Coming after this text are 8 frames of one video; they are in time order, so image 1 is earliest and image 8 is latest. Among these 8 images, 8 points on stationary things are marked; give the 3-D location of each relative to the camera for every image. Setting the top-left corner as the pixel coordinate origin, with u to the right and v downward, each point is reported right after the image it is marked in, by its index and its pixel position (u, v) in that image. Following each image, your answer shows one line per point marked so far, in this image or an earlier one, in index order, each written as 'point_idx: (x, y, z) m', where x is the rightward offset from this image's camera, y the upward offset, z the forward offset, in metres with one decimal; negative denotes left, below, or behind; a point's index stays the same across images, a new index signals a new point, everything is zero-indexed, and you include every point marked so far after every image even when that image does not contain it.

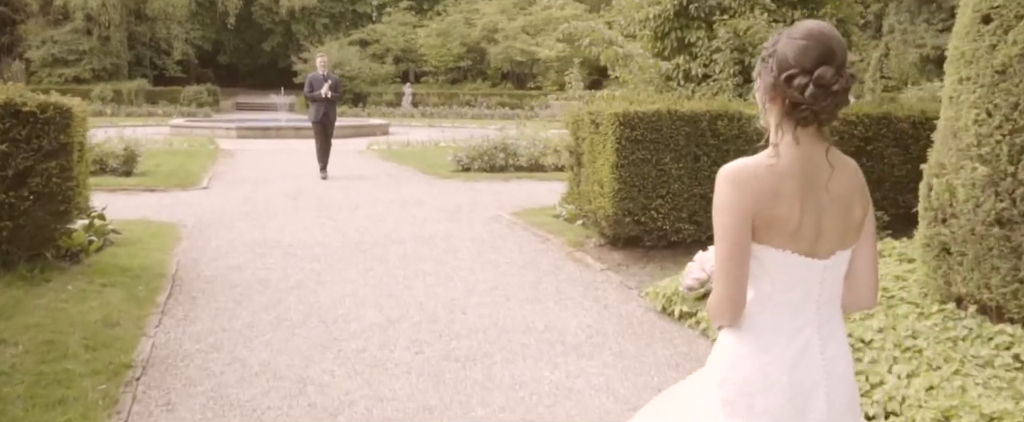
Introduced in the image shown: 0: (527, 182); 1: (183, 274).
0: (+0.2, +0.5, +12.3) m
1: (-2.8, -0.5, +6.3) m
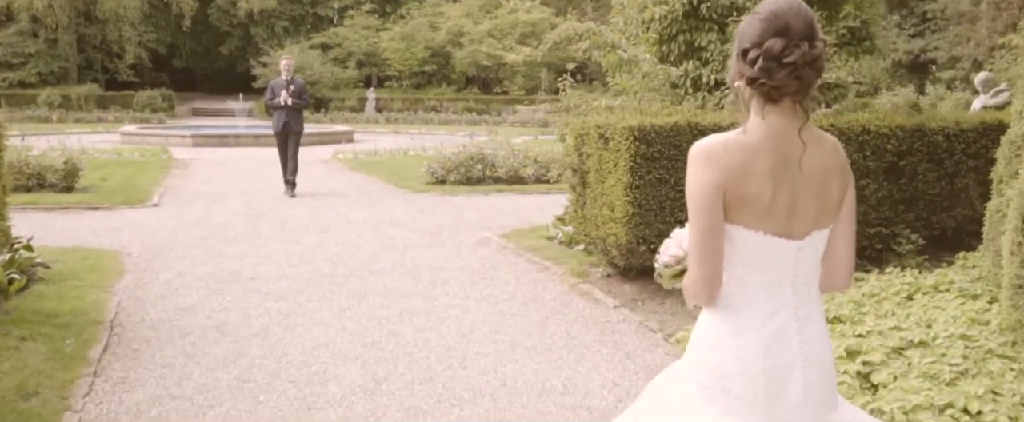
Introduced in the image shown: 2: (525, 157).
0: (-0.1, +0.2, +11.5) m
1: (-2.8, -0.8, +5.3) m
2: (+0.2, +1.0, +13.3) m
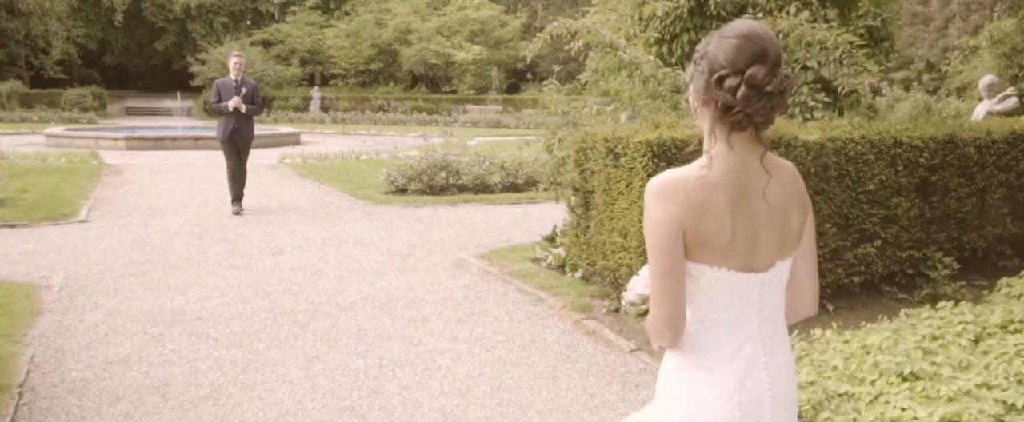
0: (-0.5, 0.0, +10.6) m
1: (-2.7, -1.0, +4.3) m
2: (-0.3, +0.8, +12.5) m
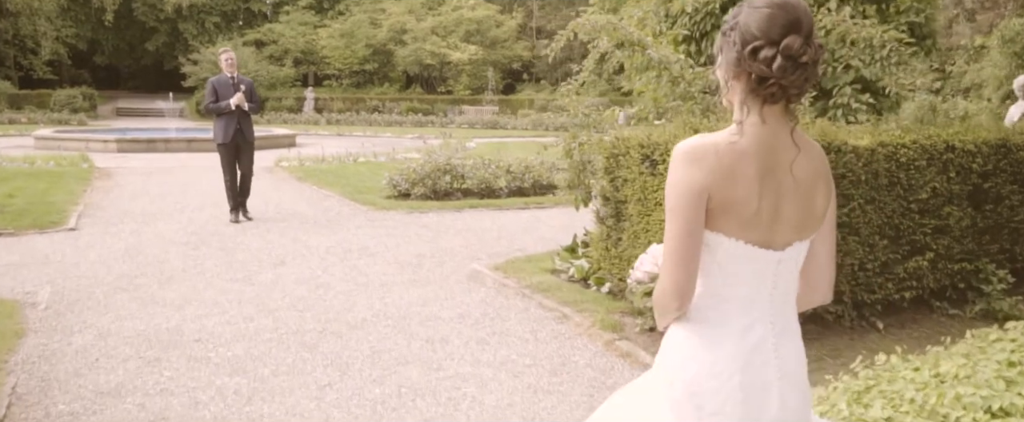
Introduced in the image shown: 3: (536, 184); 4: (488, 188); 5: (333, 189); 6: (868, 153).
0: (-0.4, 0.0, +10.2) m
1: (-2.6, -1.1, +3.9) m
2: (-0.2, +0.7, +12.1) m
3: (+0.4, +0.4, +12.2) m
4: (-0.4, +0.4, +11.8) m
5: (-3.0, +0.4, +12.7) m
6: (+2.3, +0.4, +4.8) m
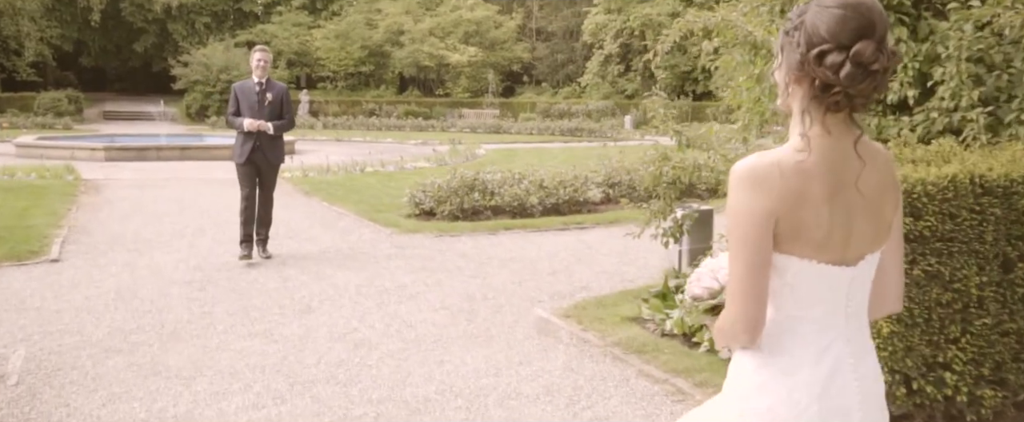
0: (+0.1, -0.3, +9.1) m
1: (-2.0, -1.3, +2.7) m
2: (+0.2, +0.4, +11.0) m
3: (+0.9, +0.2, +11.0) m
4: (+0.1, +0.1, +10.6) m
5: (-2.6, +0.1, +11.5) m
6: (+2.9, +0.1, +3.7) m
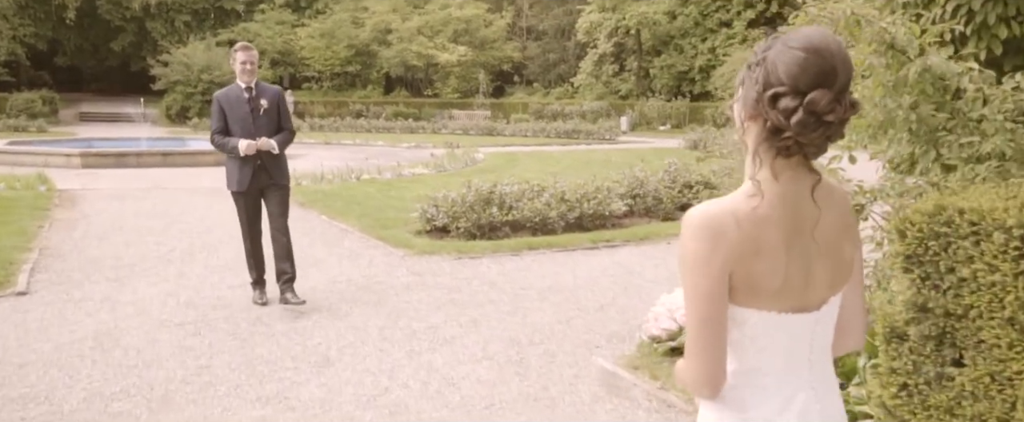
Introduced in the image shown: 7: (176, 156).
0: (+0.4, -0.5, +8.2) m
1: (-1.5, -1.6, +1.7) m
2: (+0.5, +0.2, +10.0) m
3: (+1.1, 0.0, +10.1) m
4: (+0.4, -0.1, +9.7) m
5: (-2.3, -0.1, +10.6) m
6: (+3.3, -0.1, +2.8) m
7: (-8.3, +1.4, +18.4) m
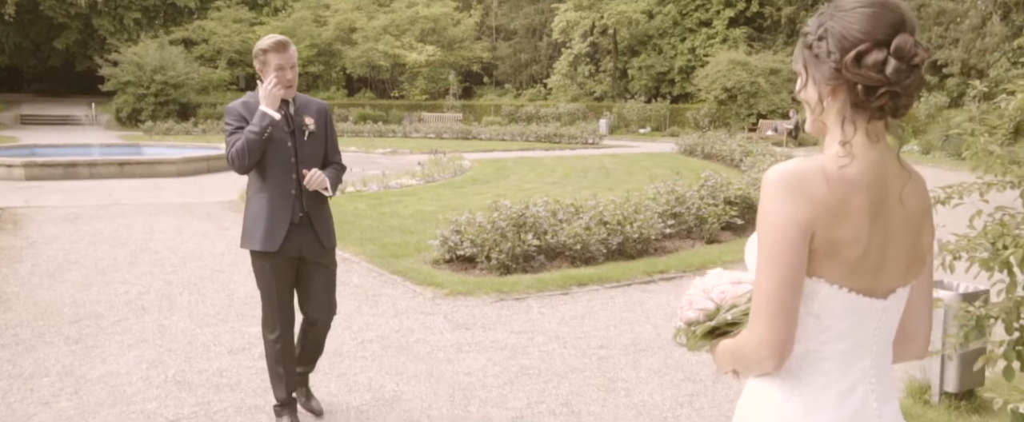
0: (+0.9, -0.8, +6.8) m
1: (-0.6, -1.9, +0.3) m
2: (+0.9, -0.1, +8.7) m
3: (+1.5, -0.3, +8.8) m
4: (+0.8, -0.4, +8.4) m
5: (-2.0, -0.4, +9.1) m
6: (+4.1, -0.3, +1.7) m
7: (-8.4, +1.0, +16.6) m
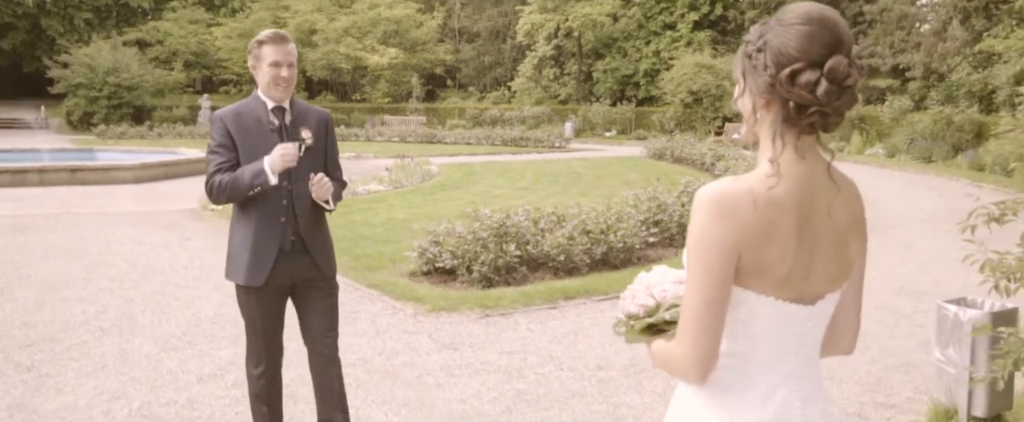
0: (+0.8, -0.9, +6.6) m
1: (-0.4, -1.9, 0.0) m
2: (+0.6, -0.2, +8.4) m
3: (+1.3, -0.4, +8.6) m
4: (+0.6, -0.5, +8.1) m
5: (-2.2, -0.6, +8.6) m
6: (+4.2, -0.4, +1.6) m
7: (-9.0, +0.8, +15.8) m
